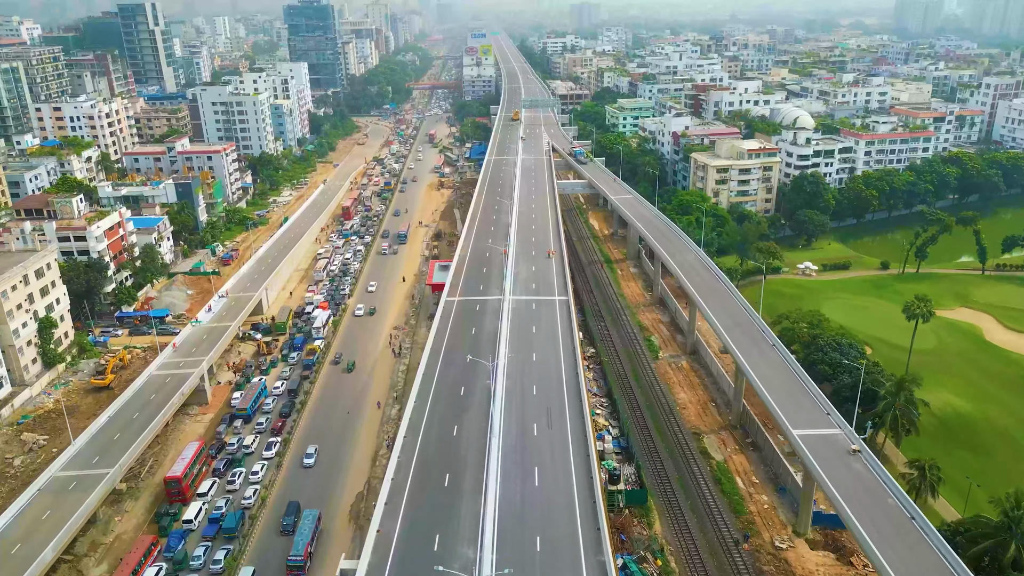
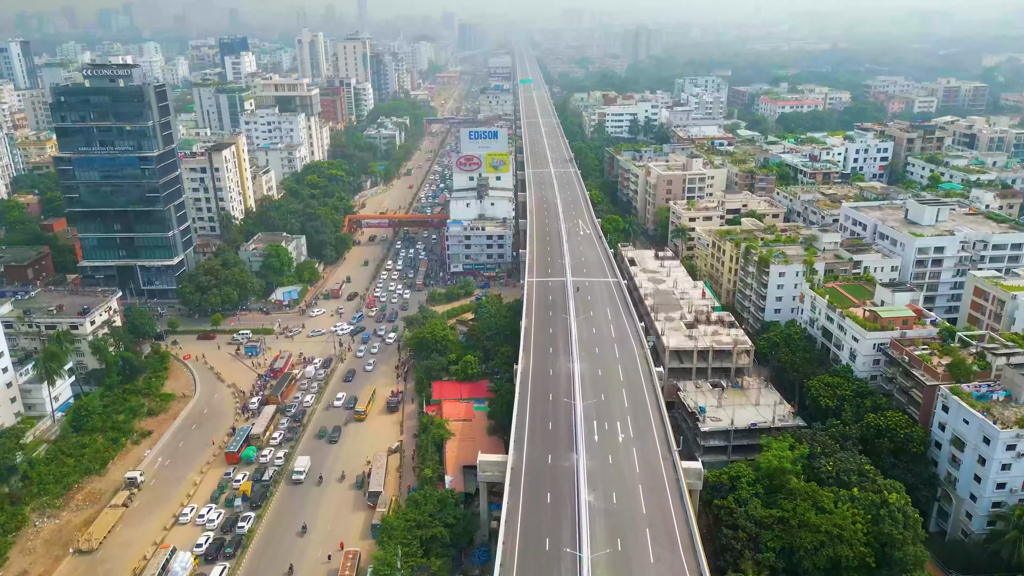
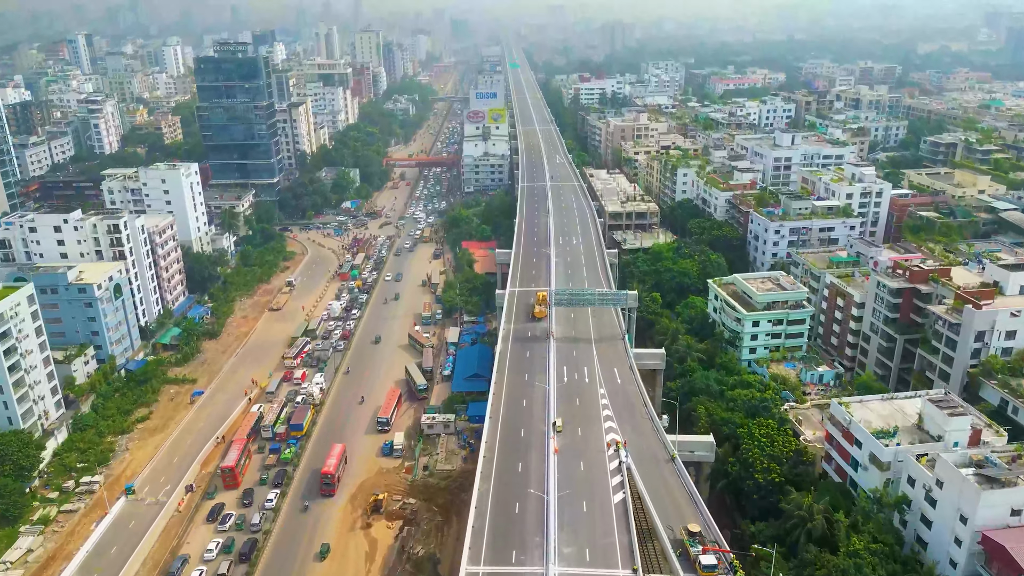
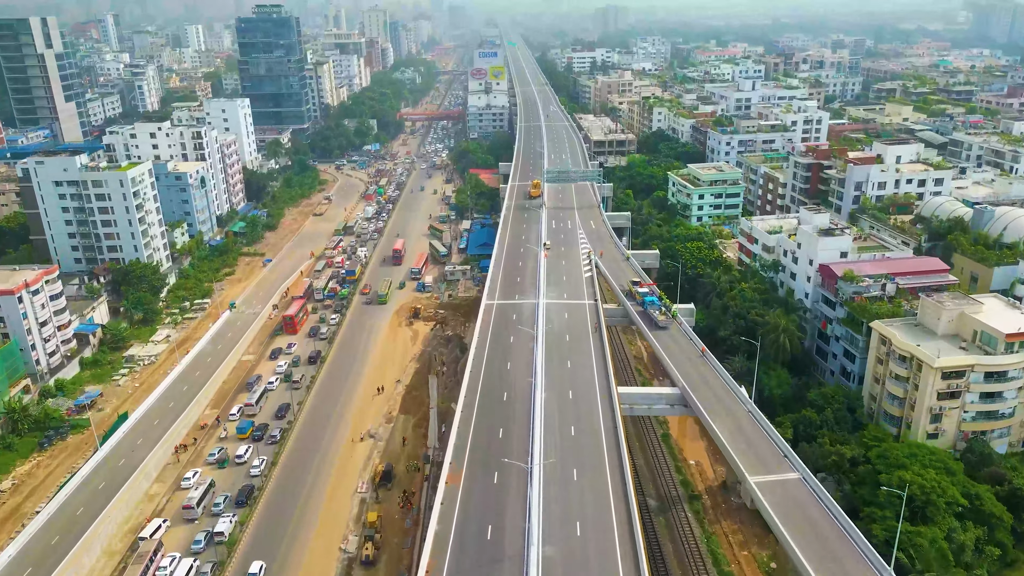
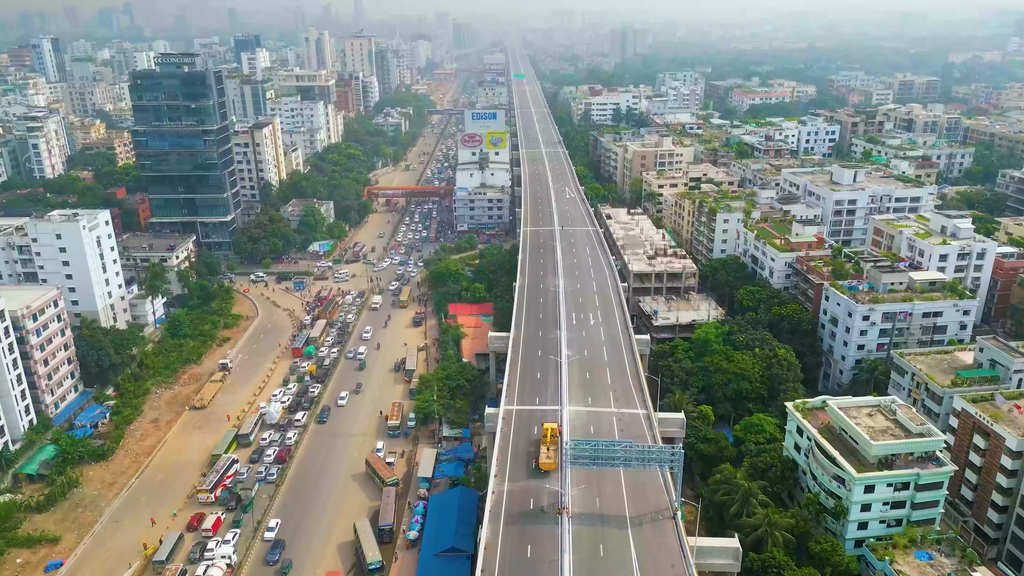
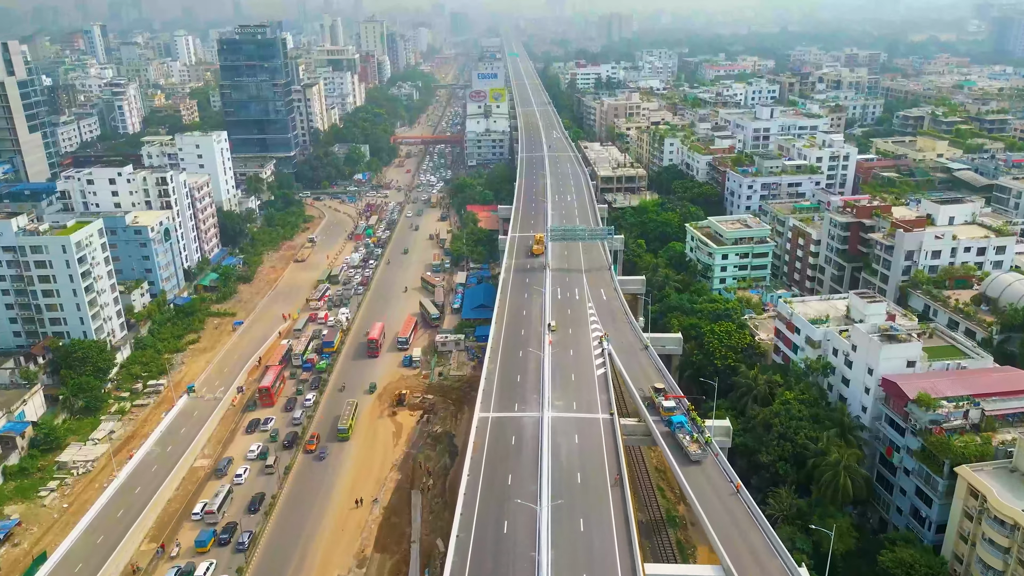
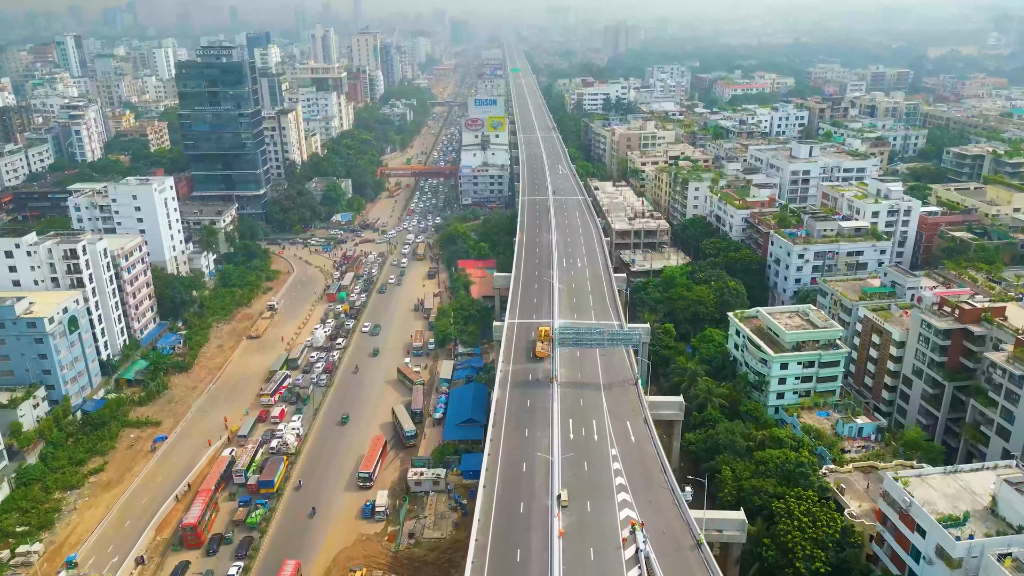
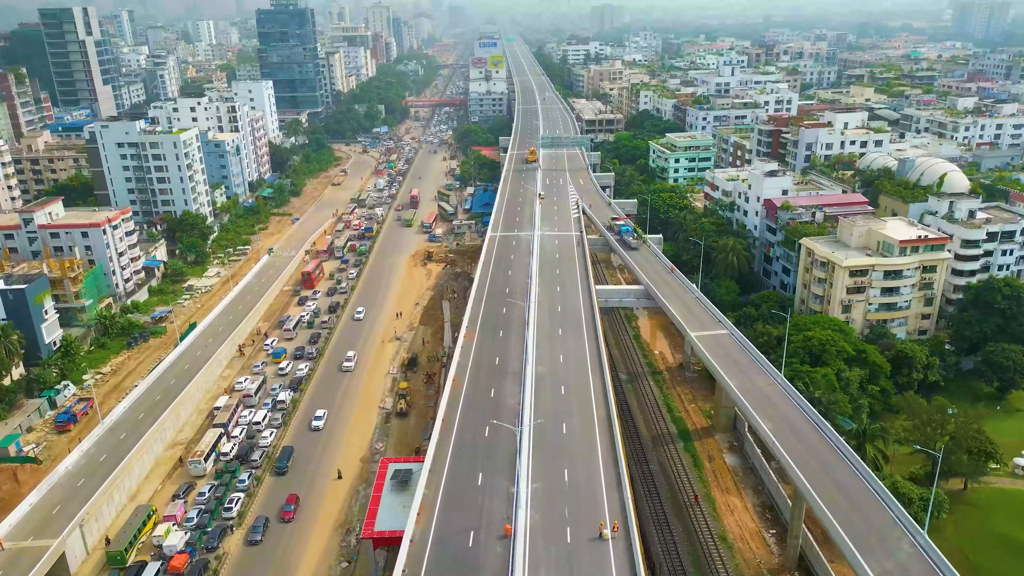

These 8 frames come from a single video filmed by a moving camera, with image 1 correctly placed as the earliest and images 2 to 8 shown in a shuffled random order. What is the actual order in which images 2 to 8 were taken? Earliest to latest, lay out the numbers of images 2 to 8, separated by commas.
8, 4, 6, 3, 7, 5, 2
